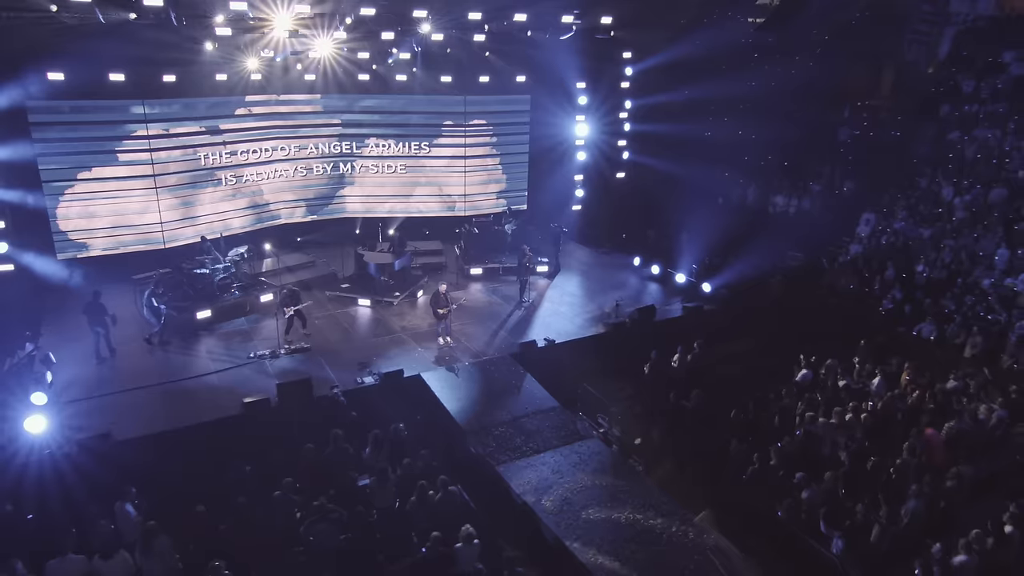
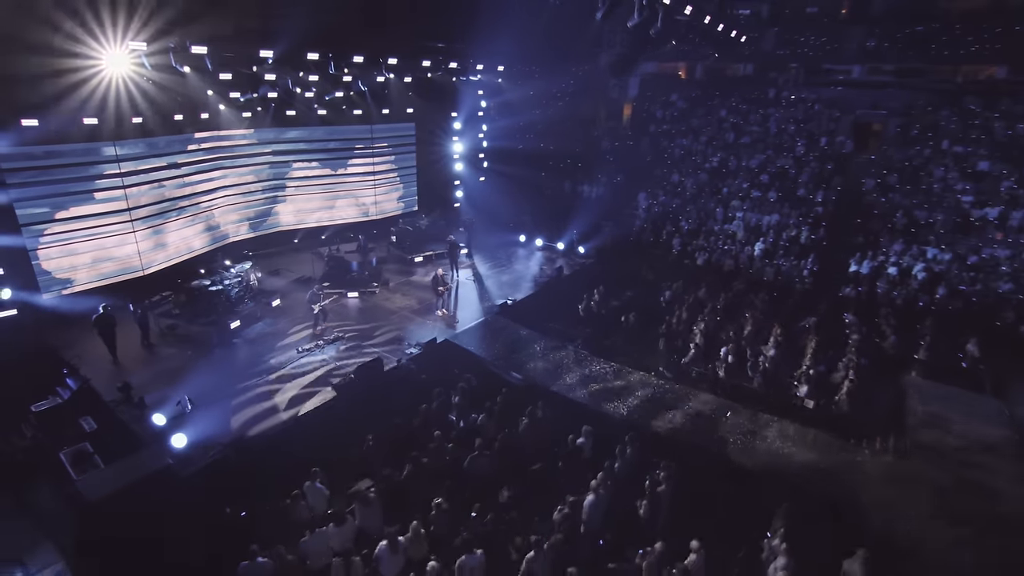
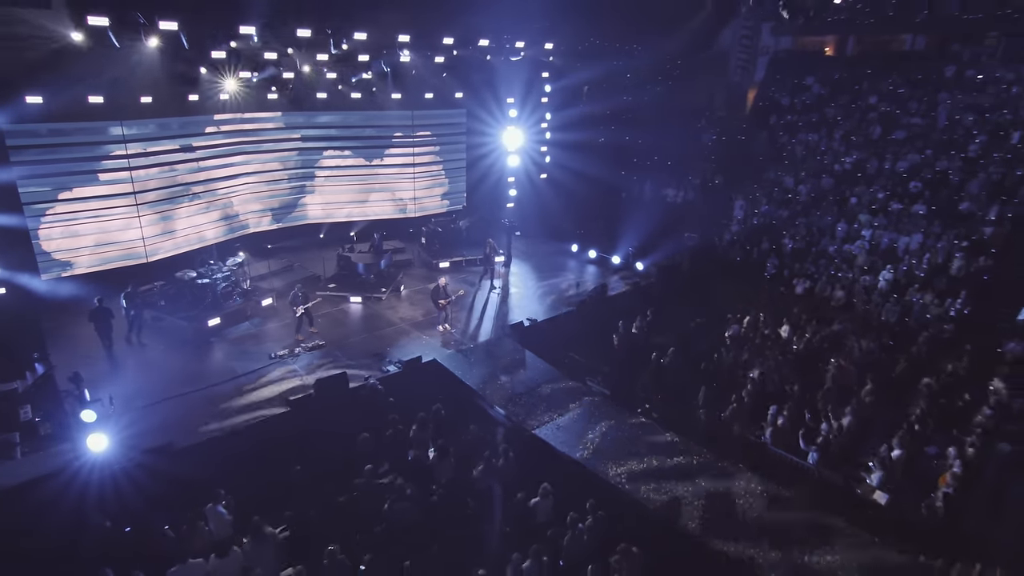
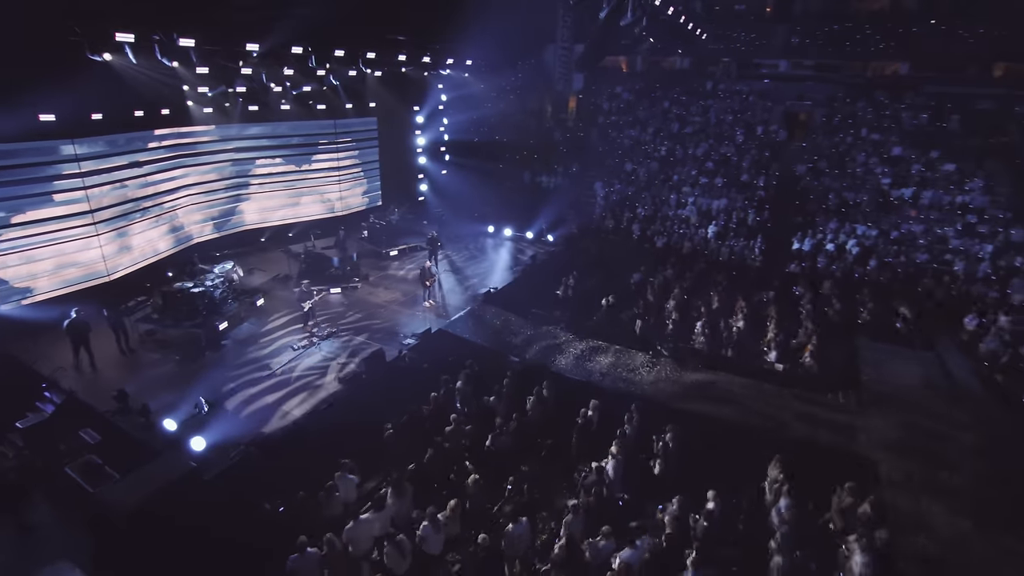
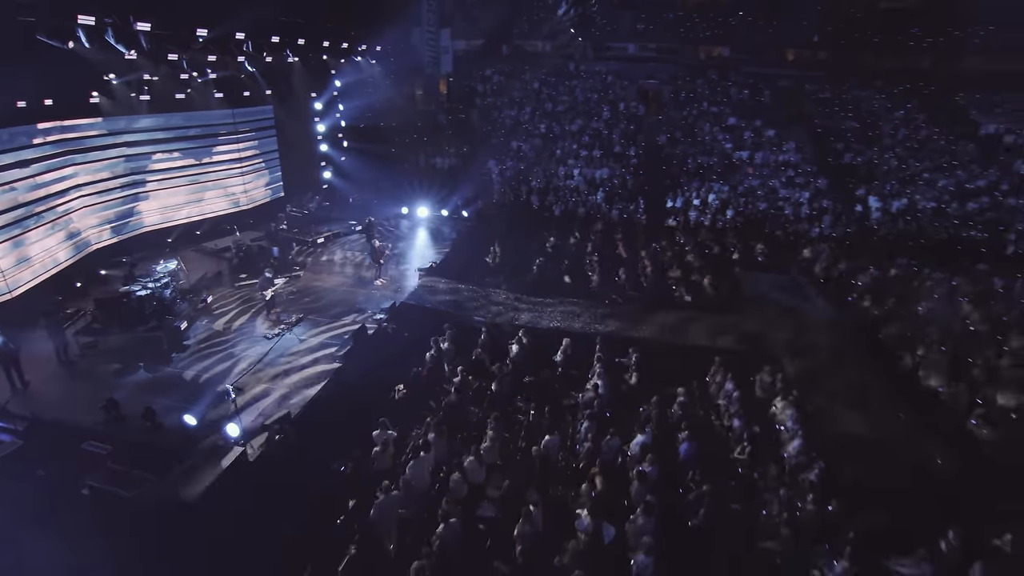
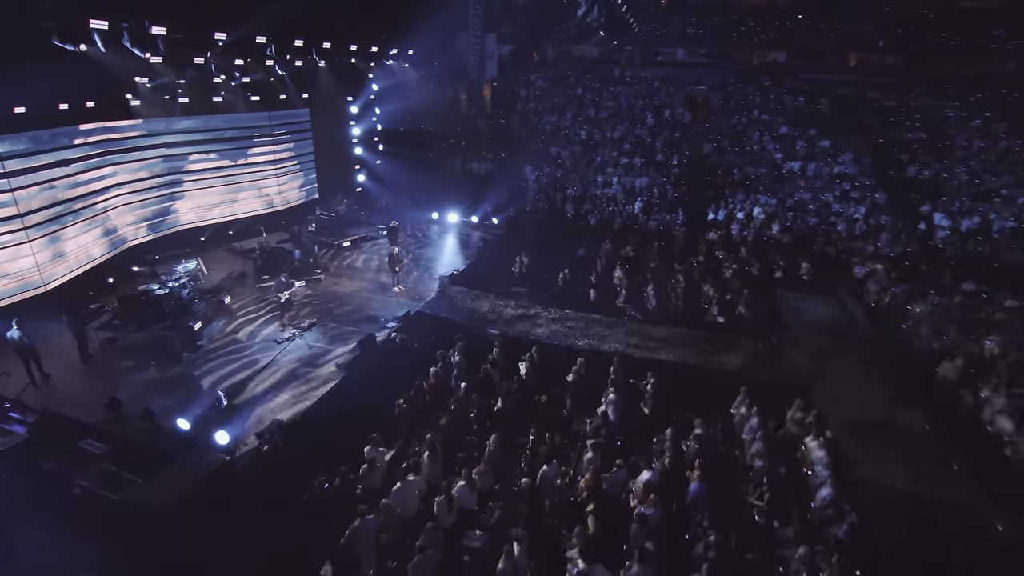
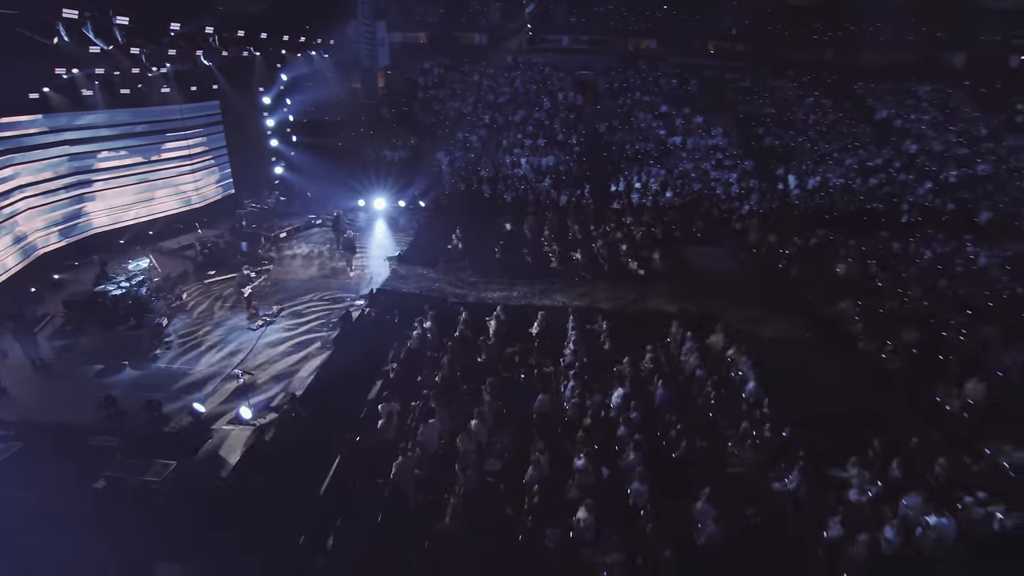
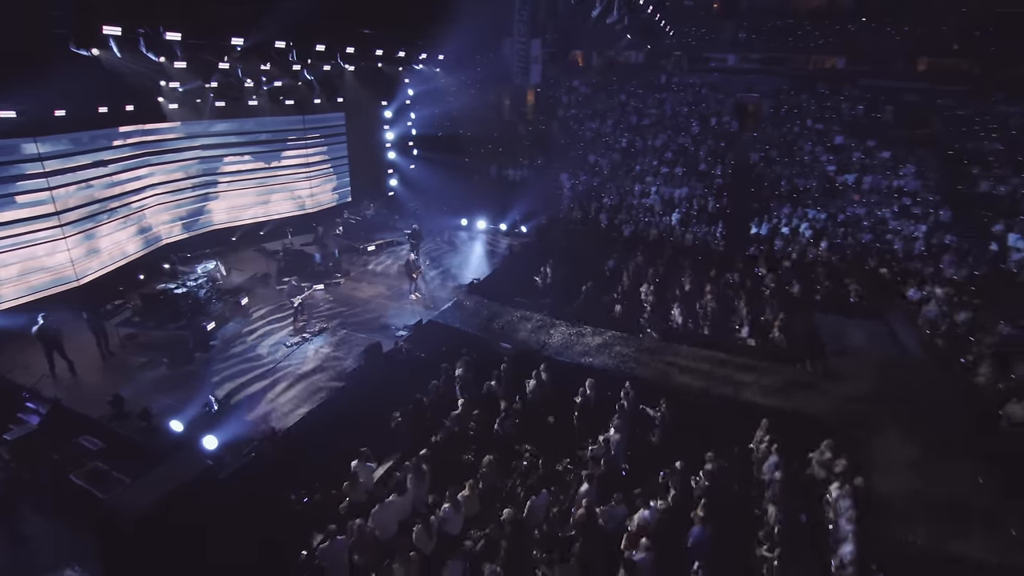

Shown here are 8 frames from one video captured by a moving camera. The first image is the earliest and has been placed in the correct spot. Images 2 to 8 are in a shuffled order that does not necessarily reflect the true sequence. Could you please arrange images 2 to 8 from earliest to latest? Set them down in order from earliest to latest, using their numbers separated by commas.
3, 2, 4, 8, 6, 5, 7
